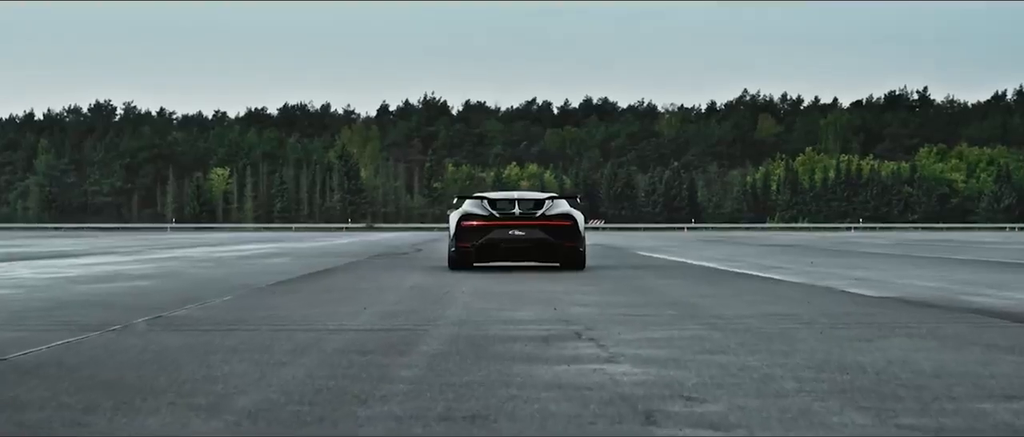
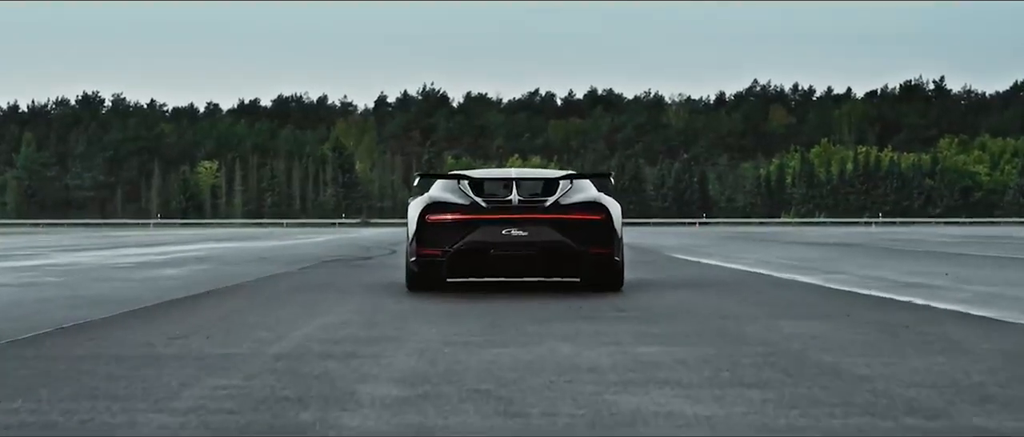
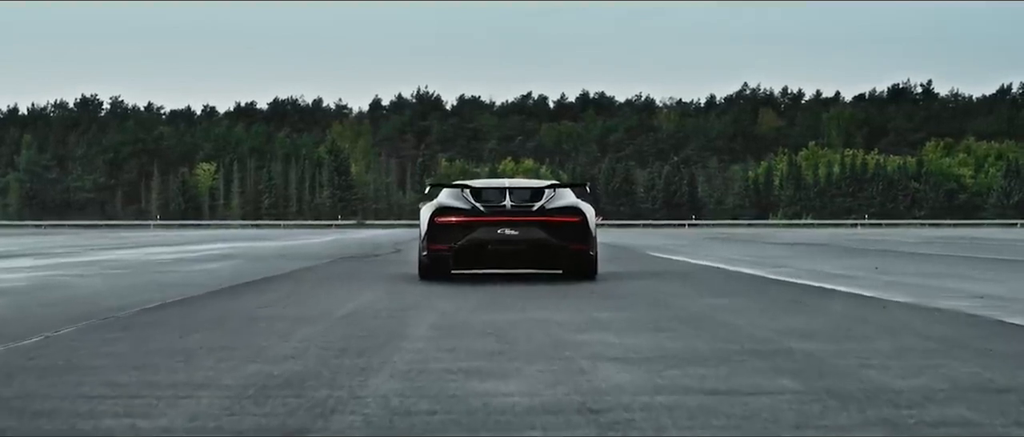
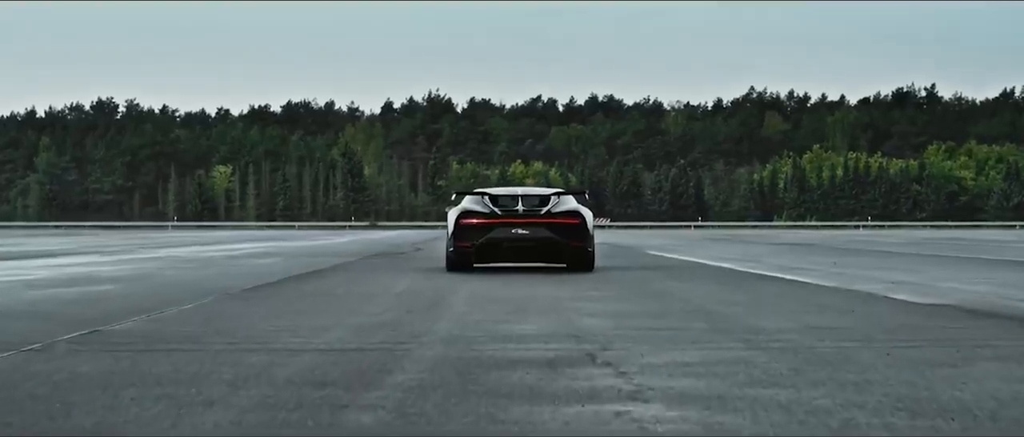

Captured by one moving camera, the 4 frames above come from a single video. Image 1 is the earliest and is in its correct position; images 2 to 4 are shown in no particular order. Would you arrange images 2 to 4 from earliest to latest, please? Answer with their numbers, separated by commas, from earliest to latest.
4, 3, 2
